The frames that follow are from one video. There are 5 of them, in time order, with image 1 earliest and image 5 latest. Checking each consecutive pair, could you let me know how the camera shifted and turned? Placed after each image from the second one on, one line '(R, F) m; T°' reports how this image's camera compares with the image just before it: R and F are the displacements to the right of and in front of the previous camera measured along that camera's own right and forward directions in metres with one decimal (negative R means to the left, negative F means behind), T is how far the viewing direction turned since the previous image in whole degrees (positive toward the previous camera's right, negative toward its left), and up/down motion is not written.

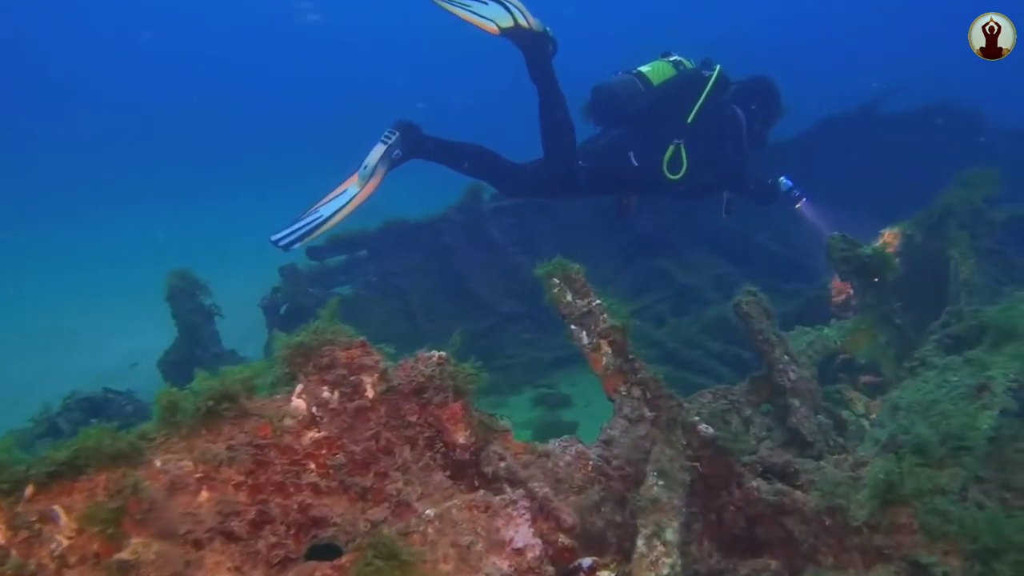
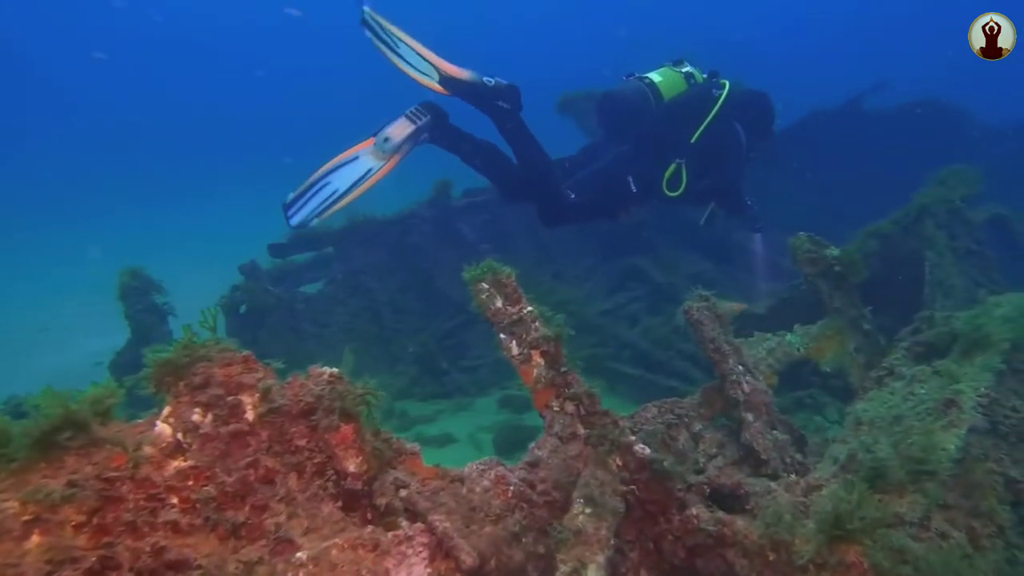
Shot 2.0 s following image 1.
(+0.4, +0.4) m; 0°
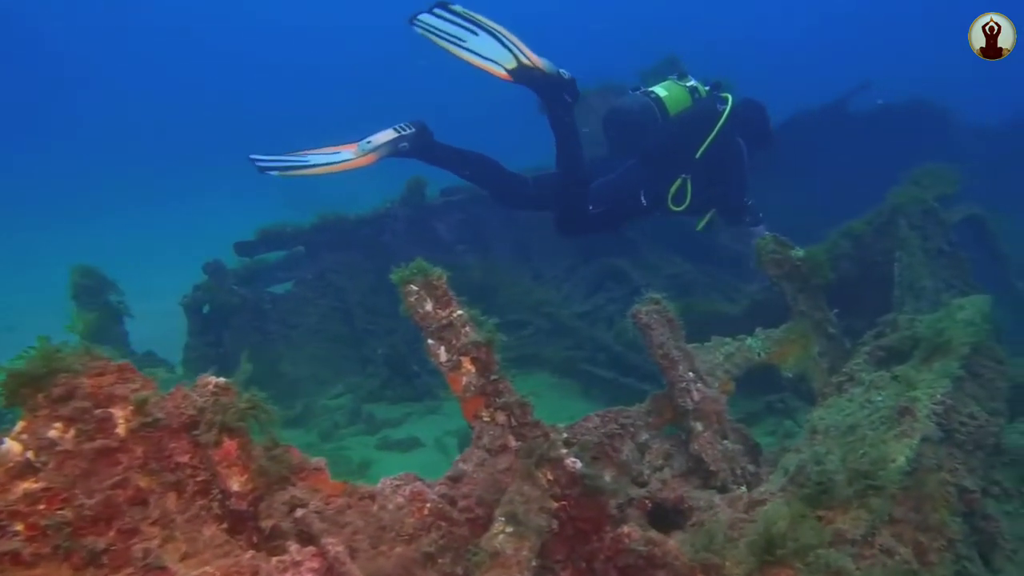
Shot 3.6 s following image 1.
(+0.4, +0.2) m; 0°
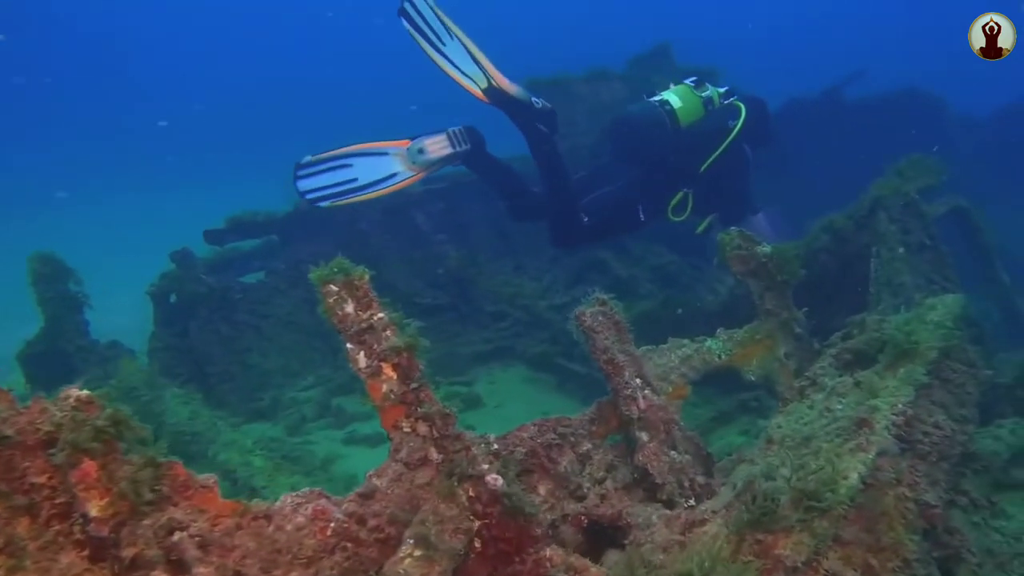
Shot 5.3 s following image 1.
(+0.4, +0.3) m; -1°
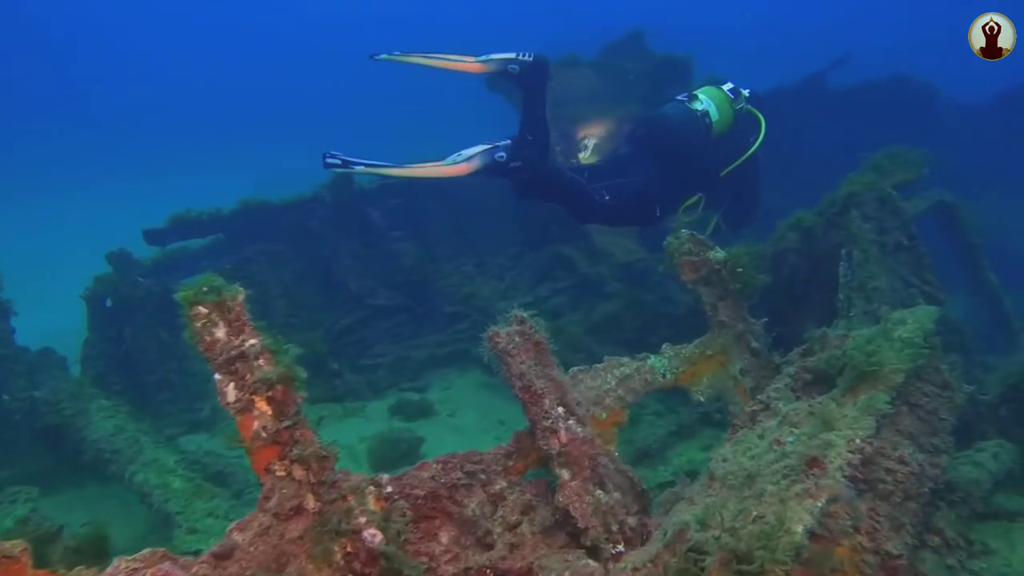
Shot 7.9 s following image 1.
(+0.5, +0.5) m; +1°
